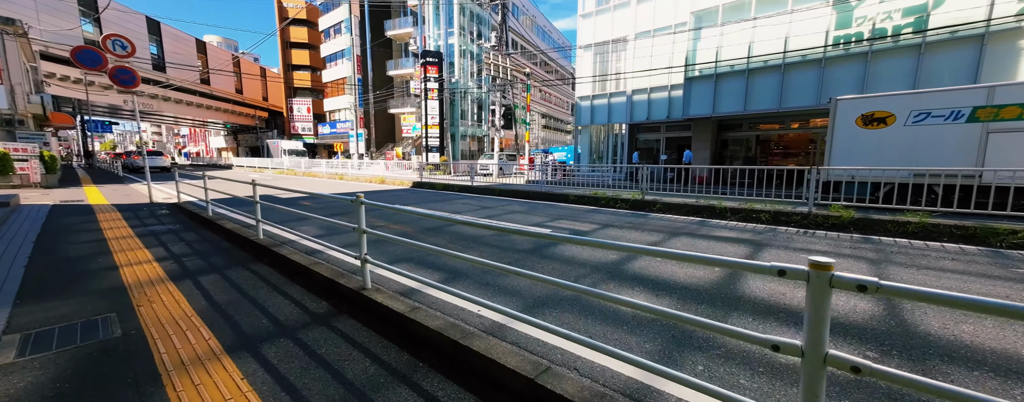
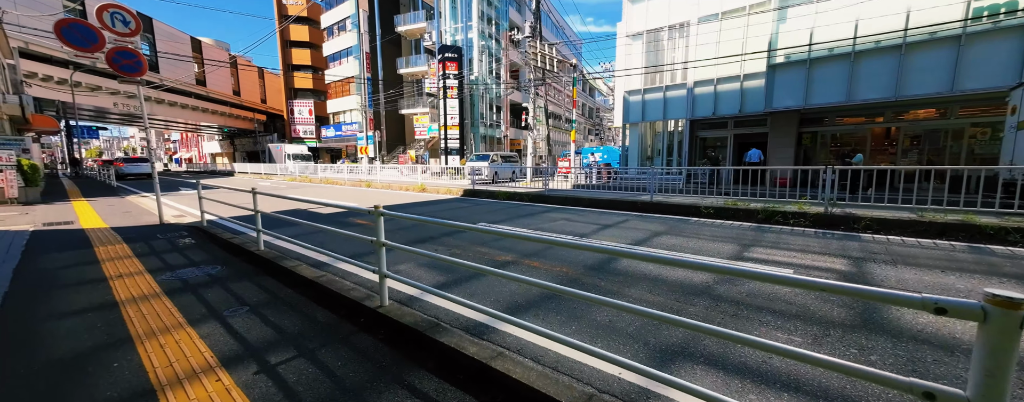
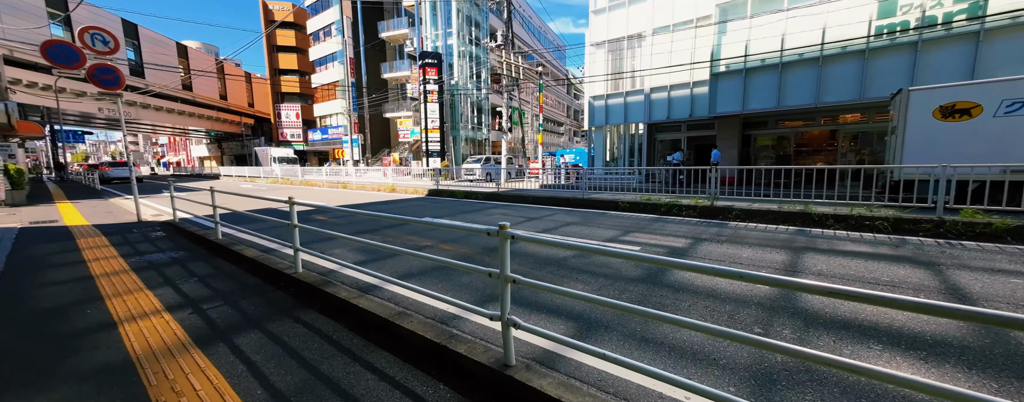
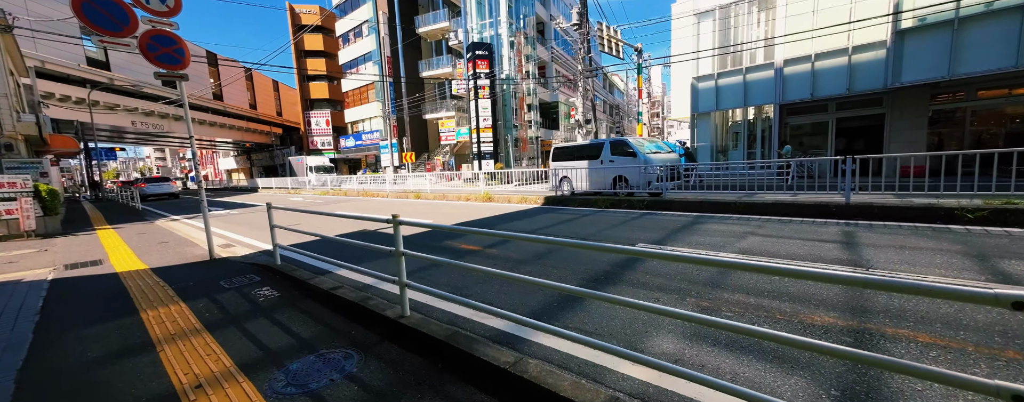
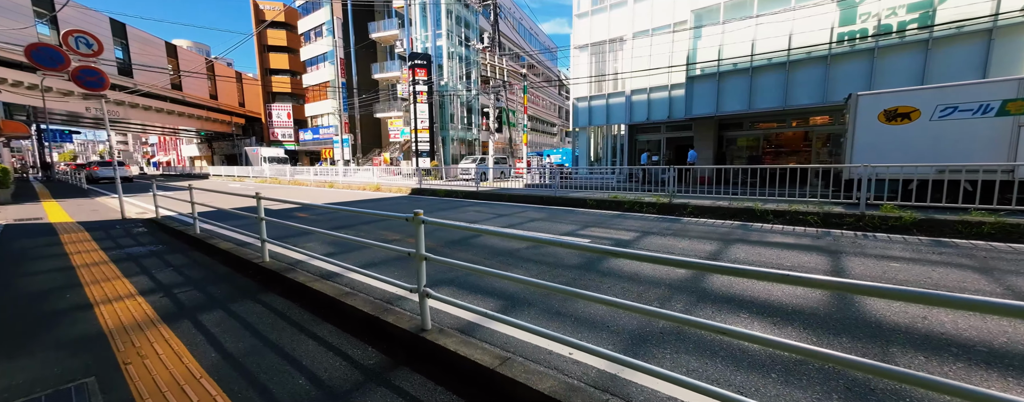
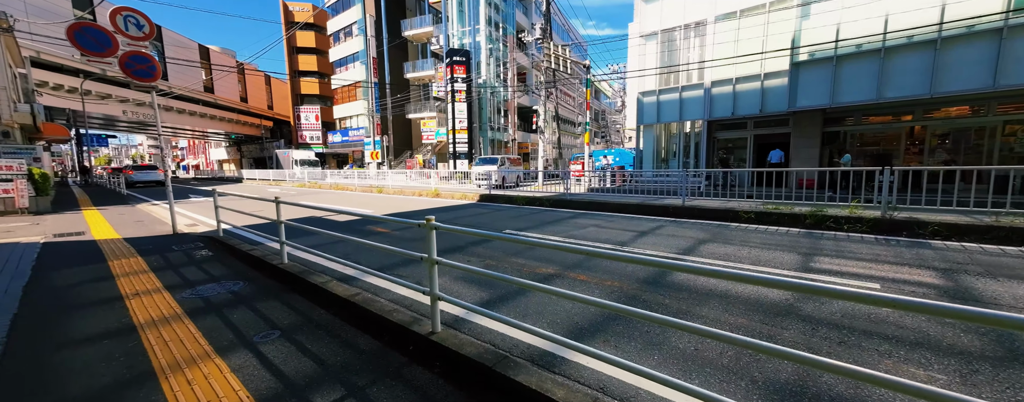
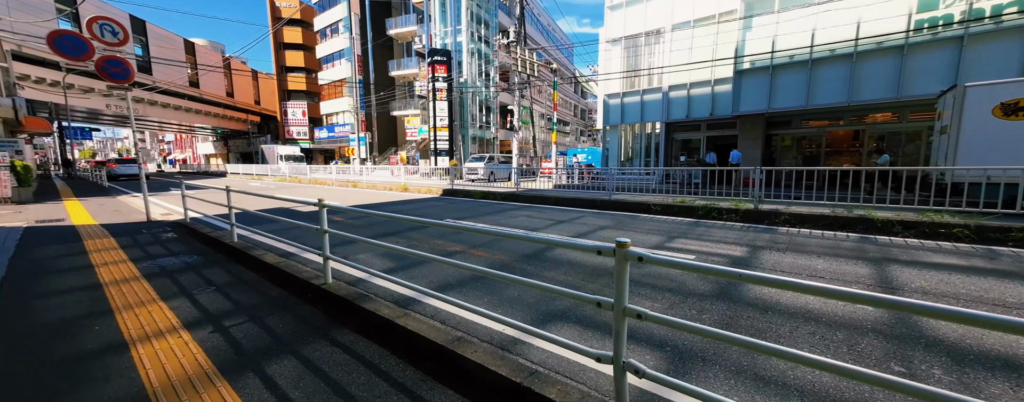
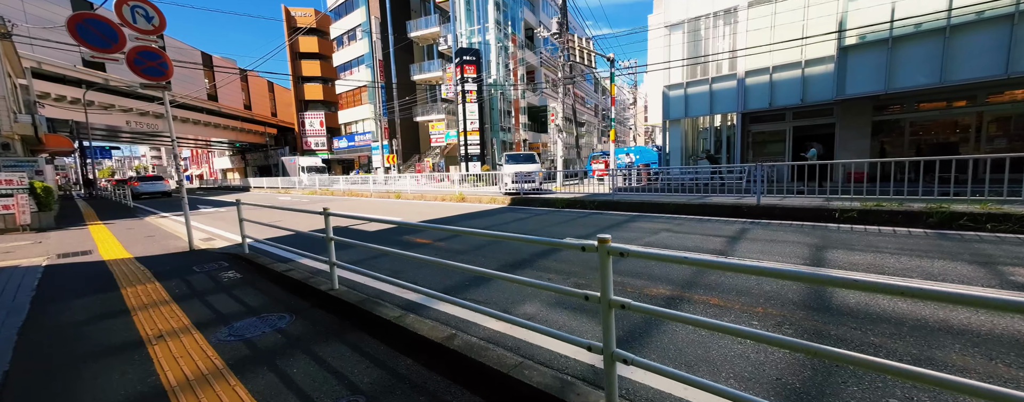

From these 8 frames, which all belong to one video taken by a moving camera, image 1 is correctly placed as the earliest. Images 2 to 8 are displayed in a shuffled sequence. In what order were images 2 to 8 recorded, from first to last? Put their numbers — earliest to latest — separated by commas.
5, 3, 7, 2, 6, 8, 4
